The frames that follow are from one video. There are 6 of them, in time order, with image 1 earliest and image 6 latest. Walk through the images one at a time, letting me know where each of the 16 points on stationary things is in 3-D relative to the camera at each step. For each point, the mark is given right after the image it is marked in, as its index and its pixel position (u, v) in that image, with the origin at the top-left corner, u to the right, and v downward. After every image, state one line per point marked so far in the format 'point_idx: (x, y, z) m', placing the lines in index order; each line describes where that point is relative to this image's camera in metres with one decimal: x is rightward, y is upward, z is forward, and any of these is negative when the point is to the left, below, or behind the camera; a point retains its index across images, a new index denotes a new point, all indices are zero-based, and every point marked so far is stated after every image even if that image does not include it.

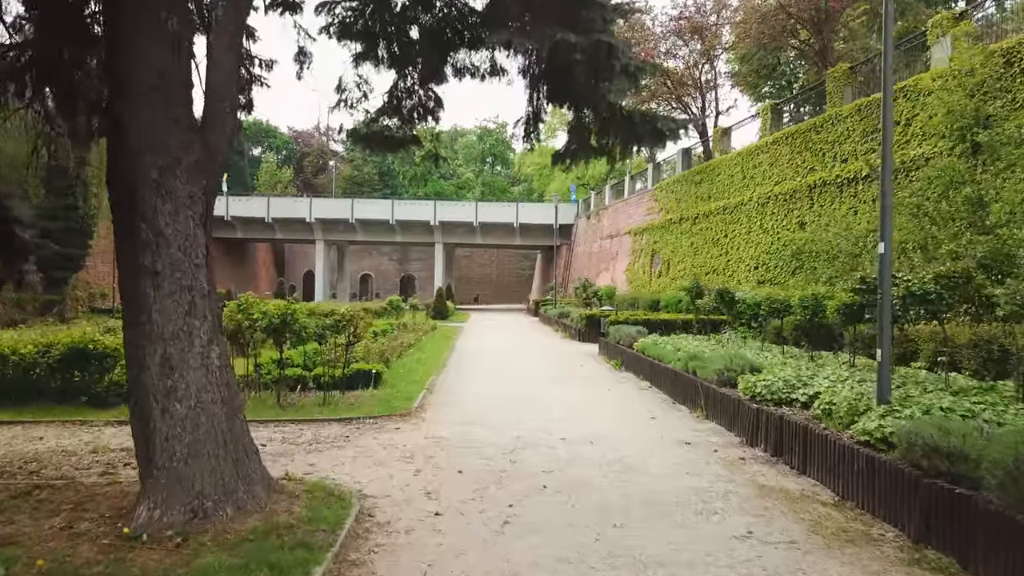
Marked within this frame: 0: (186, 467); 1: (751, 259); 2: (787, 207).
0: (-1.7, -0.9, +4.1) m
1: (+5.4, +0.7, +18.7) m
2: (+5.8, +1.7, +17.3) m
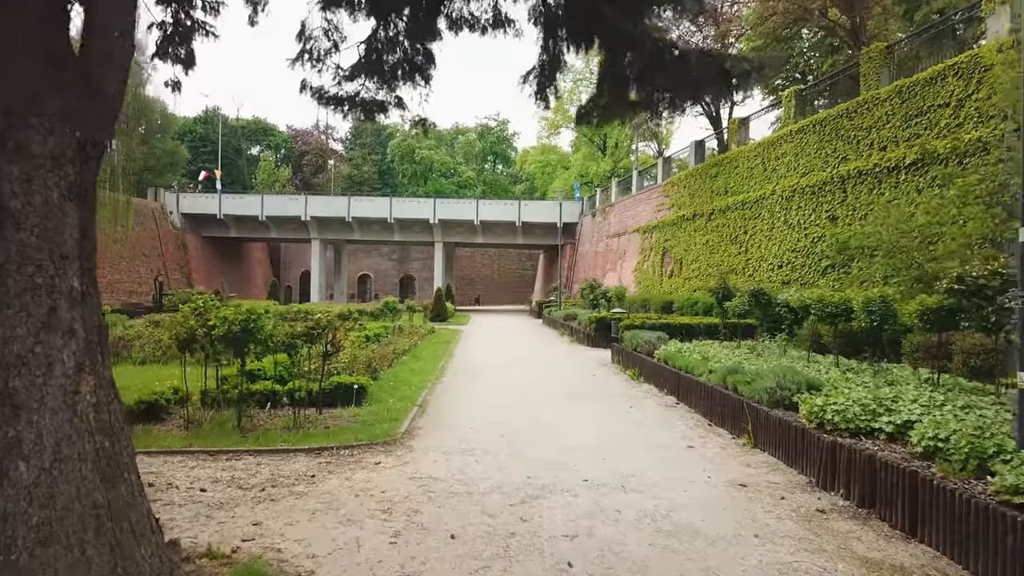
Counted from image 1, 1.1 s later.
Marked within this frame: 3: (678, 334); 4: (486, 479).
0: (-1.6, -0.9, +2.7) m
1: (+5.5, +0.7, +17.3) m
2: (+5.8, +1.7, +15.8) m
3: (+2.7, -0.8, +13.5) m
4: (-0.2, -1.2, +5.3) m
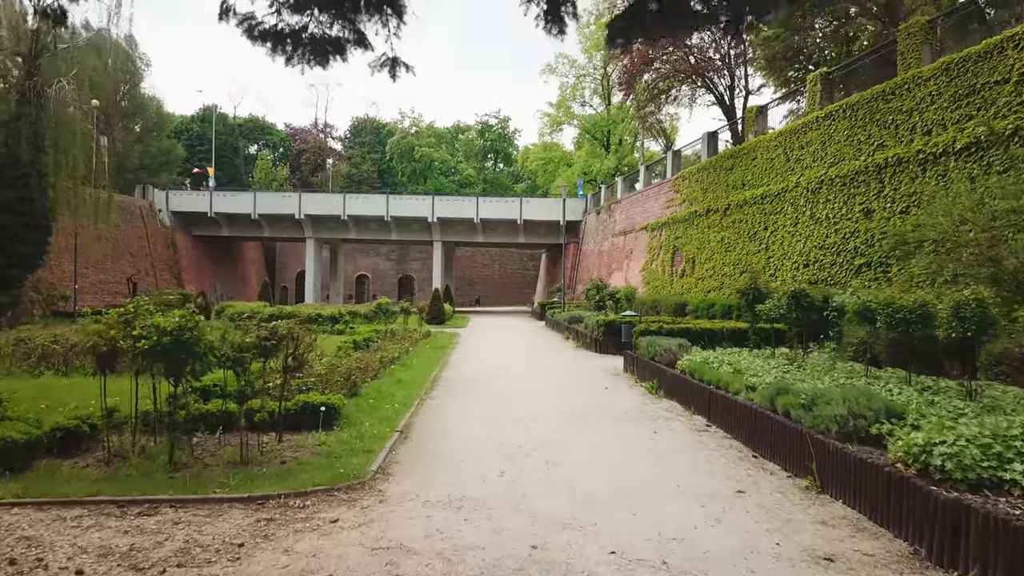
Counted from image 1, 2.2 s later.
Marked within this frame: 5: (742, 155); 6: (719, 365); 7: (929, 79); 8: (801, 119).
0: (-1.6, -0.9, +1.3) m
1: (+5.5, +0.7, +15.9) m
2: (+5.9, +1.7, +14.4) m
3: (+2.8, -0.8, +12.0) m
4: (-0.2, -1.2, +3.9) m
5: (+5.5, +3.2, +19.6) m
6: (+2.3, -0.9, +9.1) m
7: (+6.4, +3.2, +12.5) m
8: (+6.0, +3.5, +16.9) m
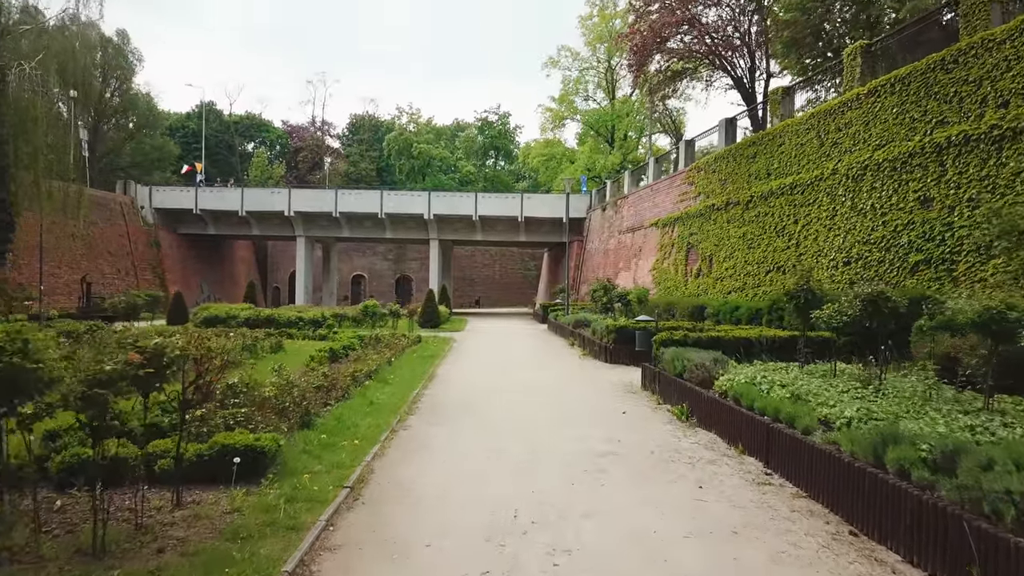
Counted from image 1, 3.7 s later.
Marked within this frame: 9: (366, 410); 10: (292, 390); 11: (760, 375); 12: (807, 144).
0: (-1.7, -0.9, -0.6) m
1: (+5.5, +0.7, +13.9) m
2: (+5.8, +1.7, +12.4) m
3: (+2.7, -0.8, +10.1) m
4: (-0.2, -1.3, +1.9) m
5: (+5.5, +3.2, +17.6) m
6: (+2.3, -0.9, +7.2) m
7: (+6.3, +3.2, +10.5) m
8: (+6.0, +3.5, +15.0) m
9: (-1.5, -1.2, +8.3) m
10: (-2.2, -1.0, +8.3) m
11: (+2.4, -0.8, +7.9) m
12: (+5.7, +2.8, +15.8) m
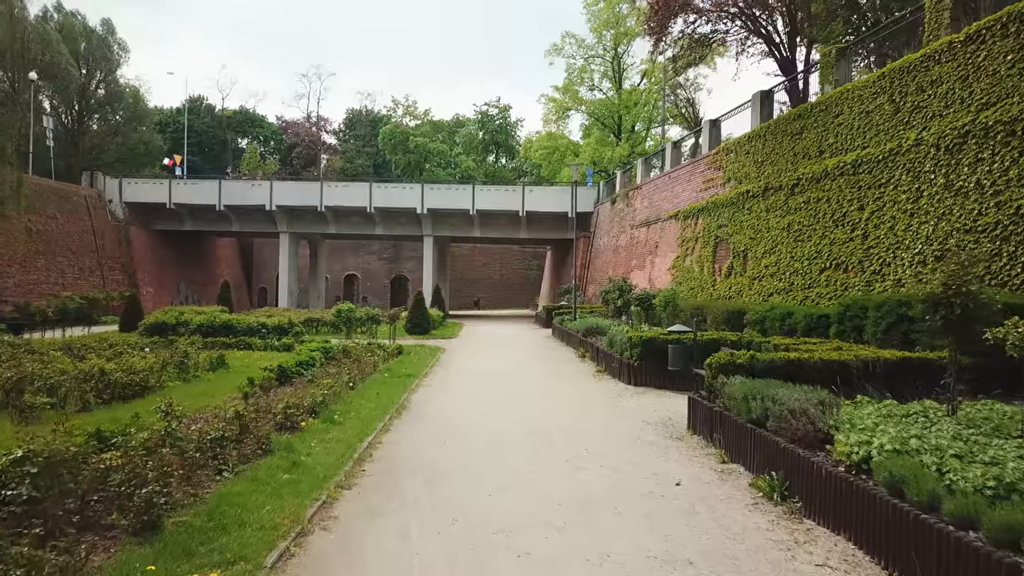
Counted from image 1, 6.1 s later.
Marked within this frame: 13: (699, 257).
0: (-1.7, -0.9, -3.6) m
1: (+5.4, +0.6, +10.9) m
2: (+5.8, +1.6, +9.4) m
3: (+2.7, -0.8, +7.1) m
4: (-0.3, -1.3, -1.1) m
5: (+5.5, +3.1, +14.6) m
6: (+2.2, -0.9, +4.2) m
7: (+6.3, +3.2, +7.5) m
8: (+5.9, +3.5, +12.0) m
9: (-1.5, -1.3, +5.3) m
10: (-2.2, -1.0, +5.3) m
11: (+2.3, -0.8, +4.9) m
12: (+5.6, +2.7, +12.7) m
13: (+4.5, +0.7, +19.7) m
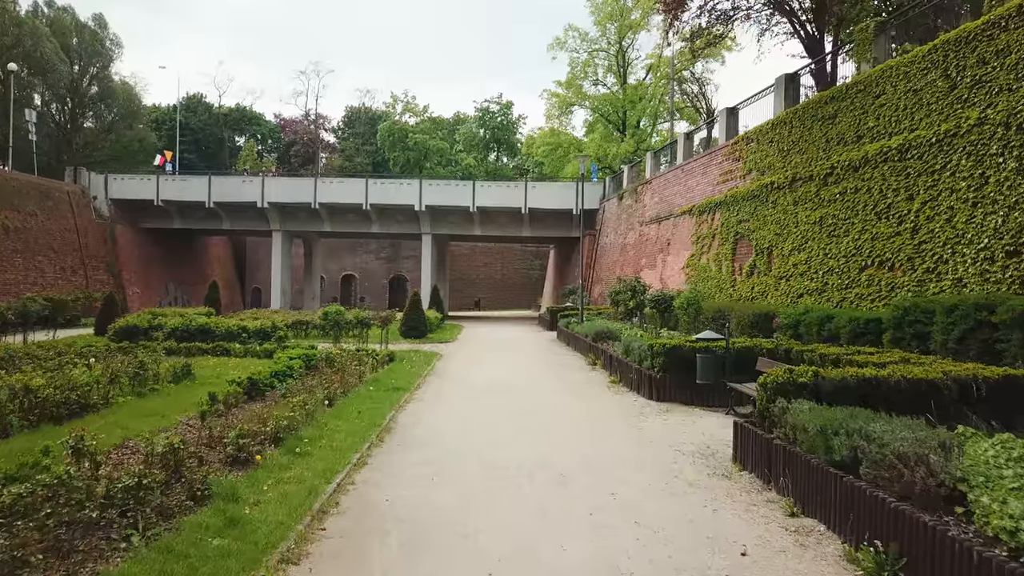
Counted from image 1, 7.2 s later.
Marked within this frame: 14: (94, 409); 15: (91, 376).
0: (-1.7, -0.9, -5.1) m
1: (+5.5, +0.6, +9.4) m
2: (+5.8, +1.6, +8.0) m
3: (+2.7, -0.8, +5.6) m
4: (-0.3, -1.3, -2.5) m
5: (+5.5, +3.1, +13.2) m
6: (+2.2, -0.9, +2.7) m
7: (+6.3, +3.2, +6.1) m
8: (+6.0, +3.5, +10.5) m
9: (-1.5, -1.3, +3.9) m
10: (-2.2, -1.0, +3.8) m
11: (+2.4, -0.9, +3.5) m
12: (+5.7, +2.7, +11.3) m
13: (+4.5, +0.7, +18.2) m
14: (-4.2, -1.2, +8.3) m
15: (-4.6, -1.0, +9.0) m
